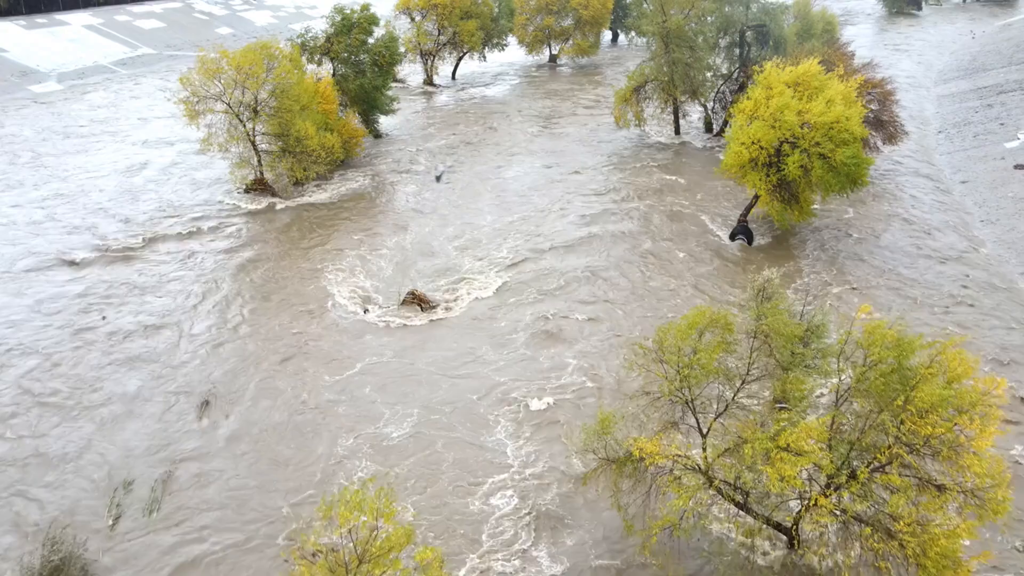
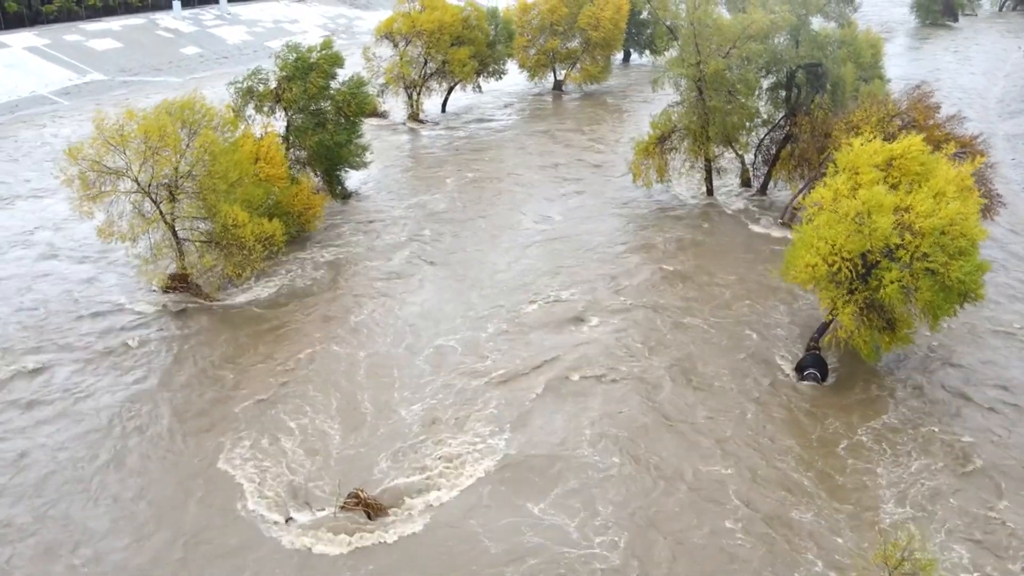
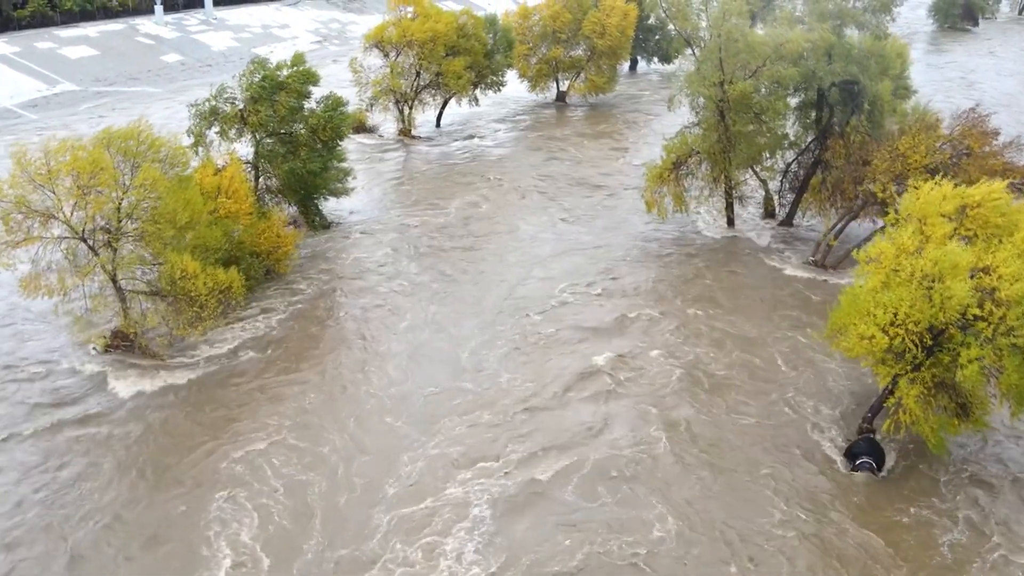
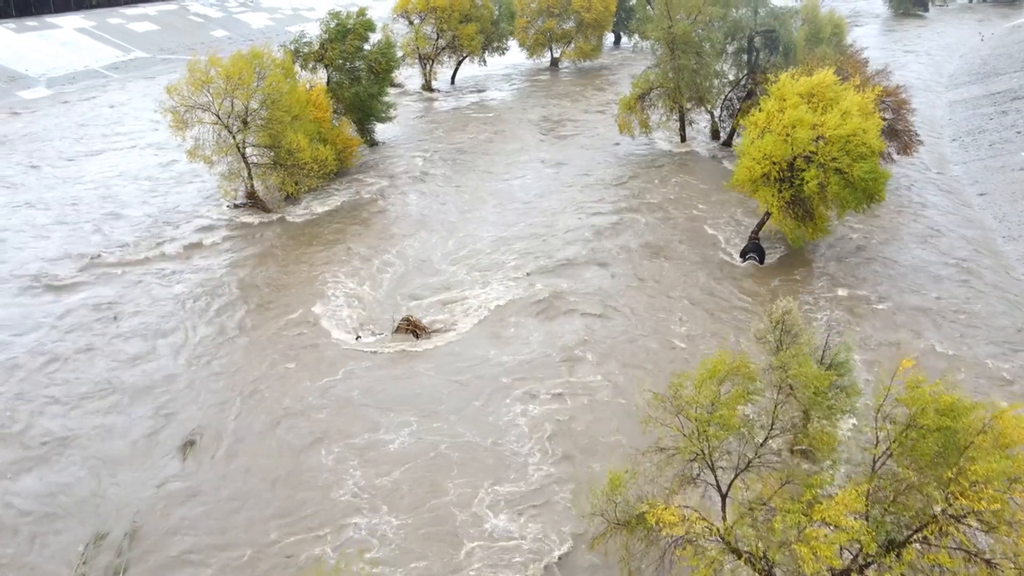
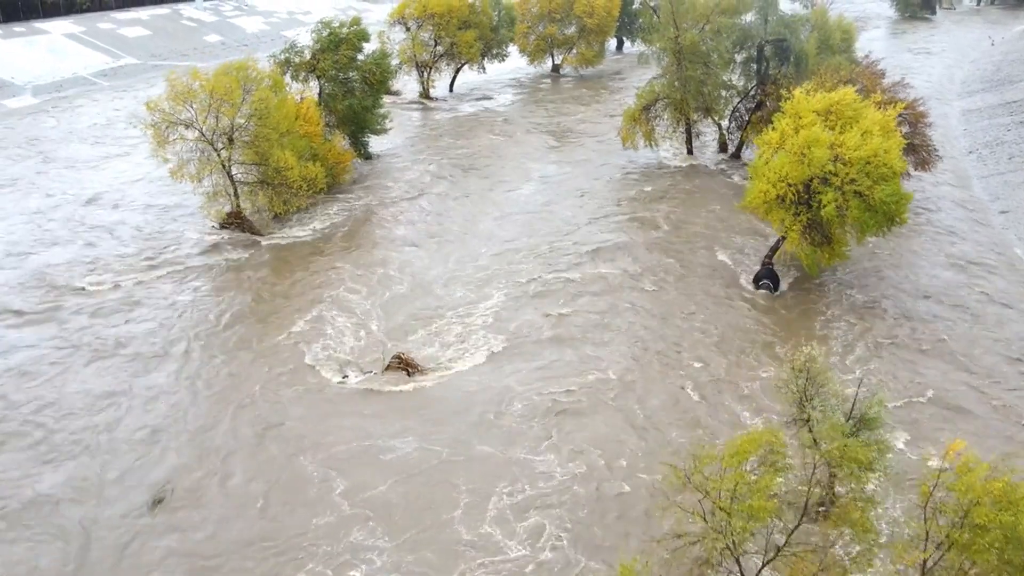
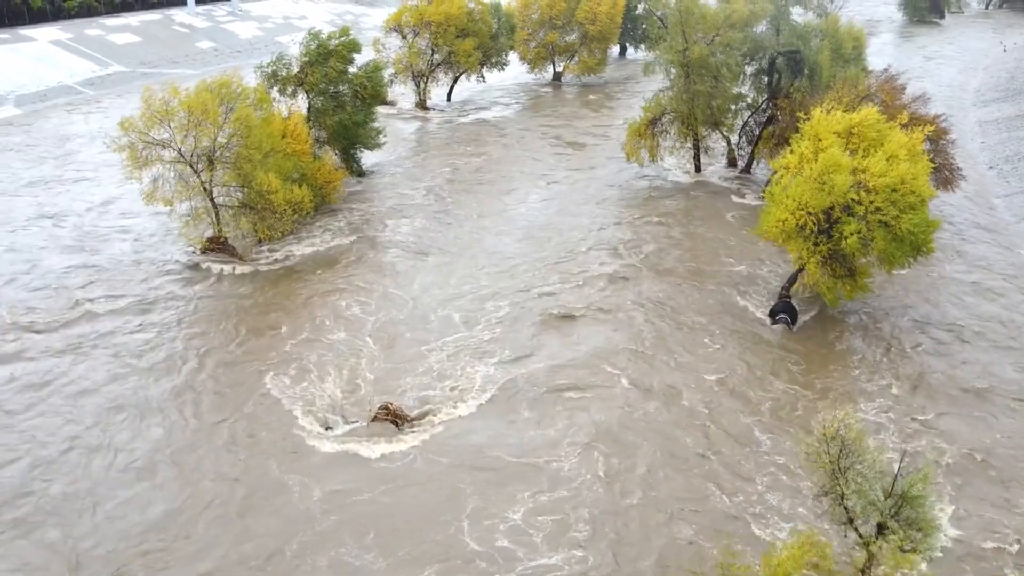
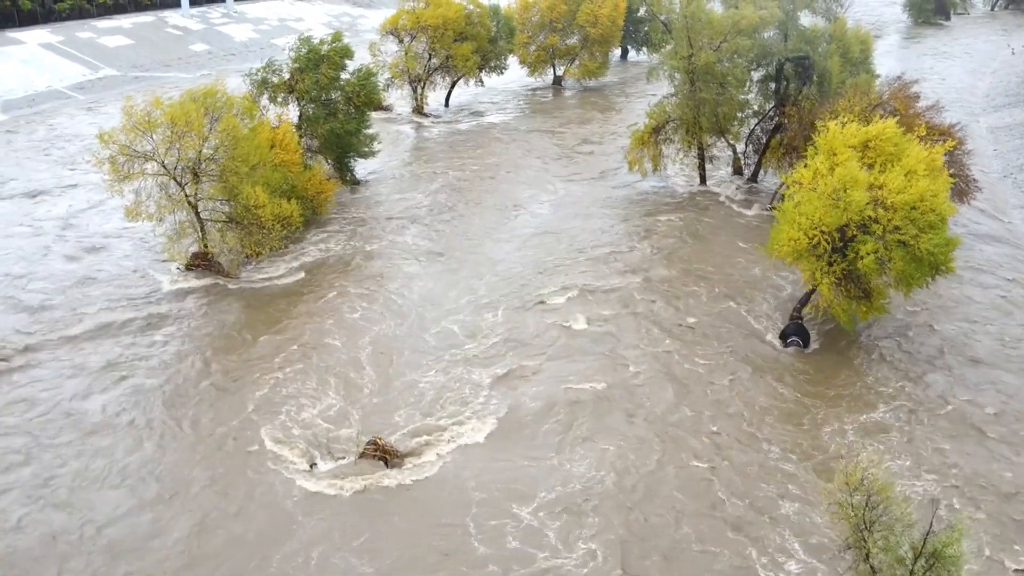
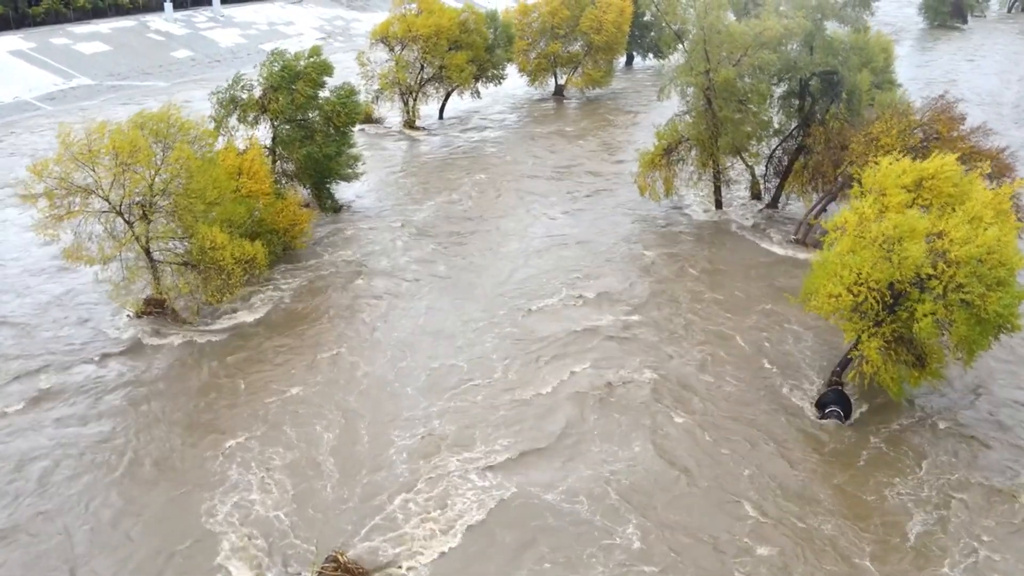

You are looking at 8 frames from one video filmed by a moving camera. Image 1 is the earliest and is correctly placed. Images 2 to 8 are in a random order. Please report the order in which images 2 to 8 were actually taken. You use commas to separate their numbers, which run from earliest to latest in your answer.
4, 5, 6, 7, 2, 8, 3
